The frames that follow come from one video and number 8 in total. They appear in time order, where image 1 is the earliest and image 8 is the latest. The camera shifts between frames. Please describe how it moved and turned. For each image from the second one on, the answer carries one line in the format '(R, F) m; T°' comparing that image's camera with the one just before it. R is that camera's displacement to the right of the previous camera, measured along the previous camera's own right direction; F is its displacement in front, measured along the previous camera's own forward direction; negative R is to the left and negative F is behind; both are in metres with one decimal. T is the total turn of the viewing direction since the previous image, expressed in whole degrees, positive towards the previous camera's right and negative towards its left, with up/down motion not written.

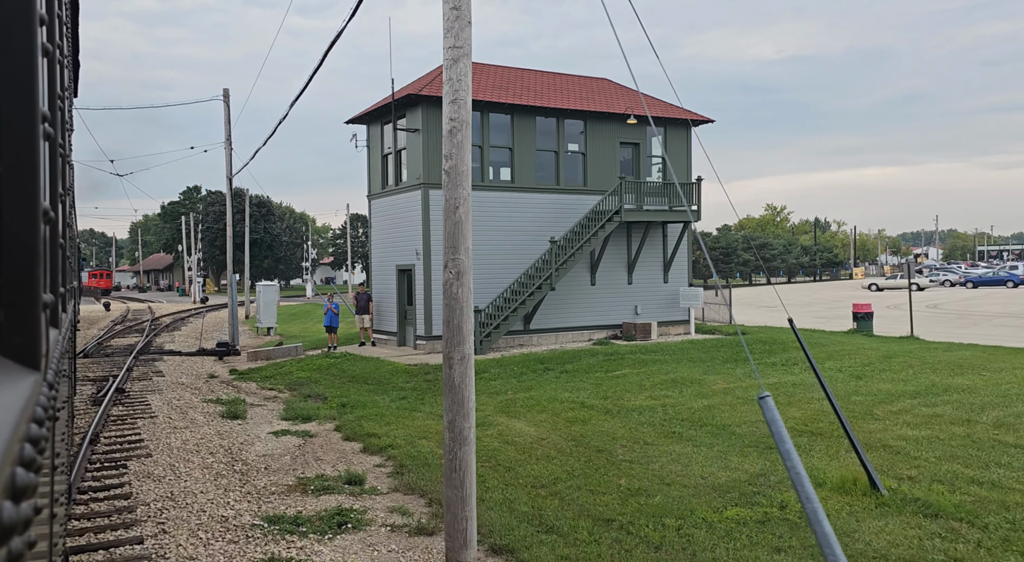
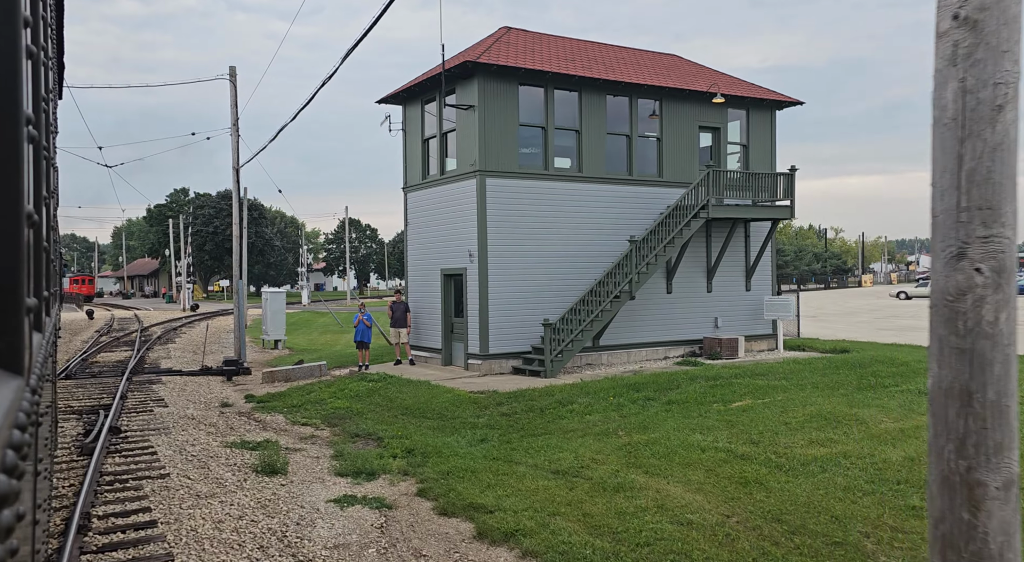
(-1.4, +2.8) m; +1°
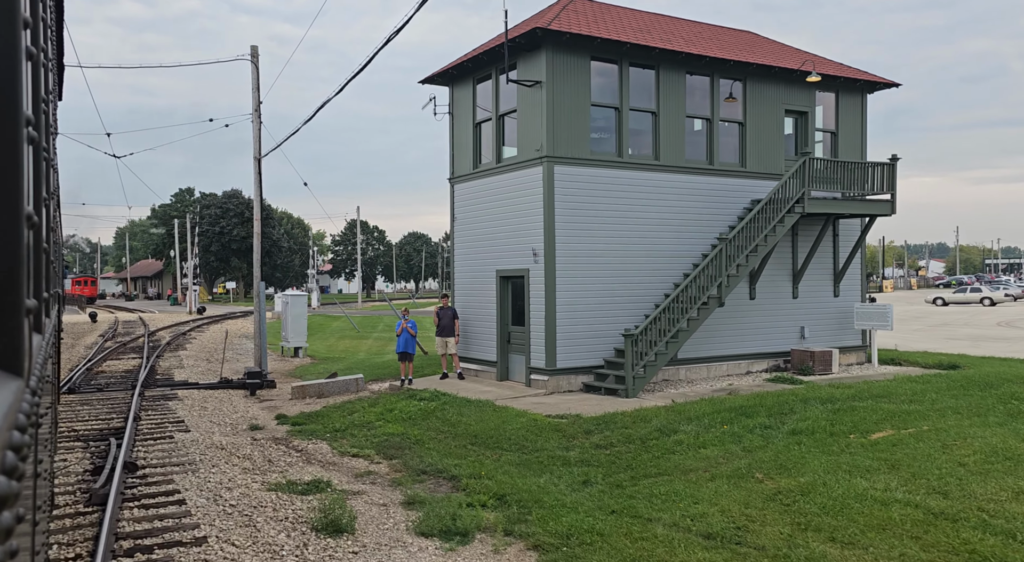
(-1.0, +1.9) m; 0°
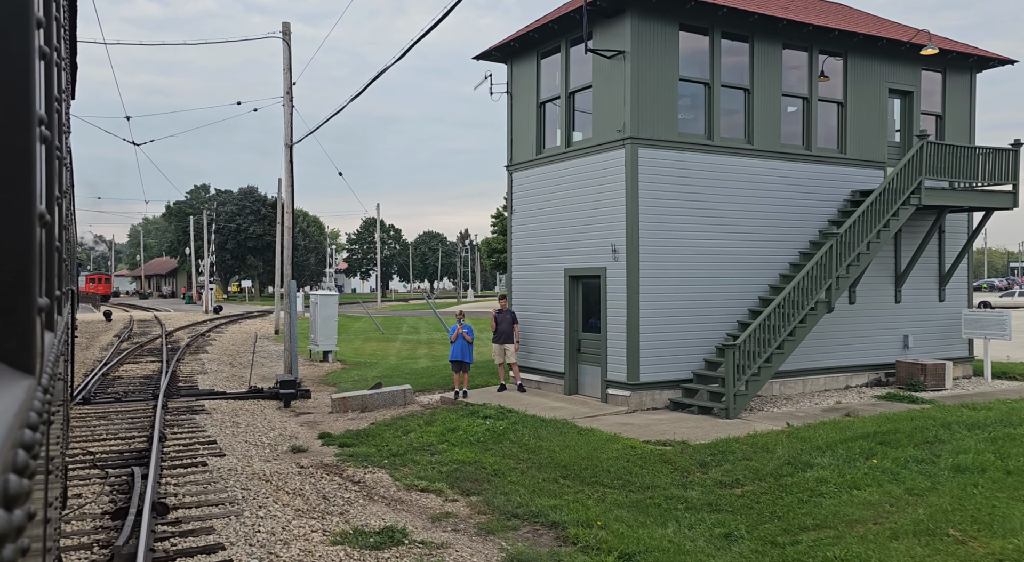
(-0.8, +1.6) m; -1°
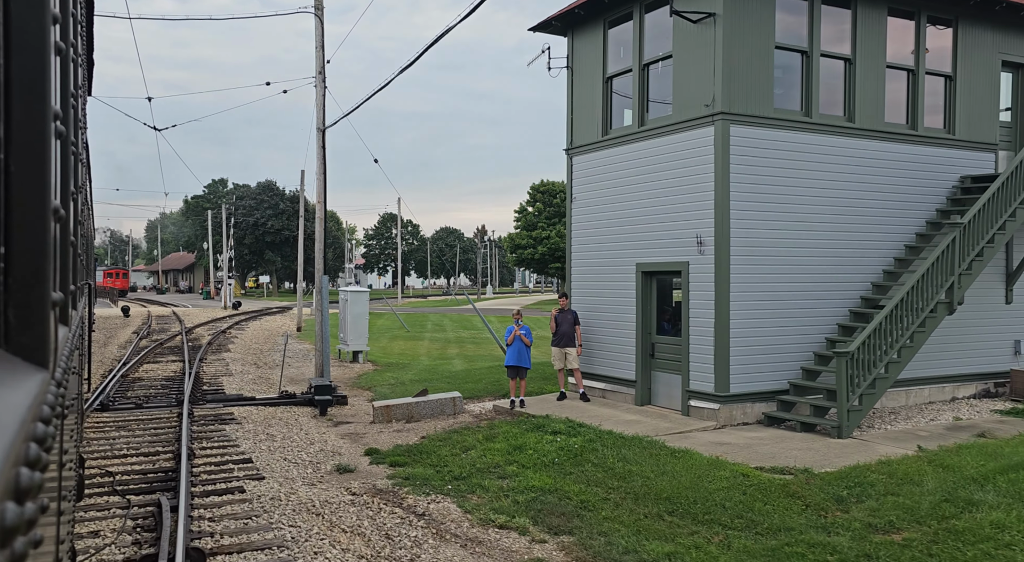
(-0.6, +1.3) m; -1°
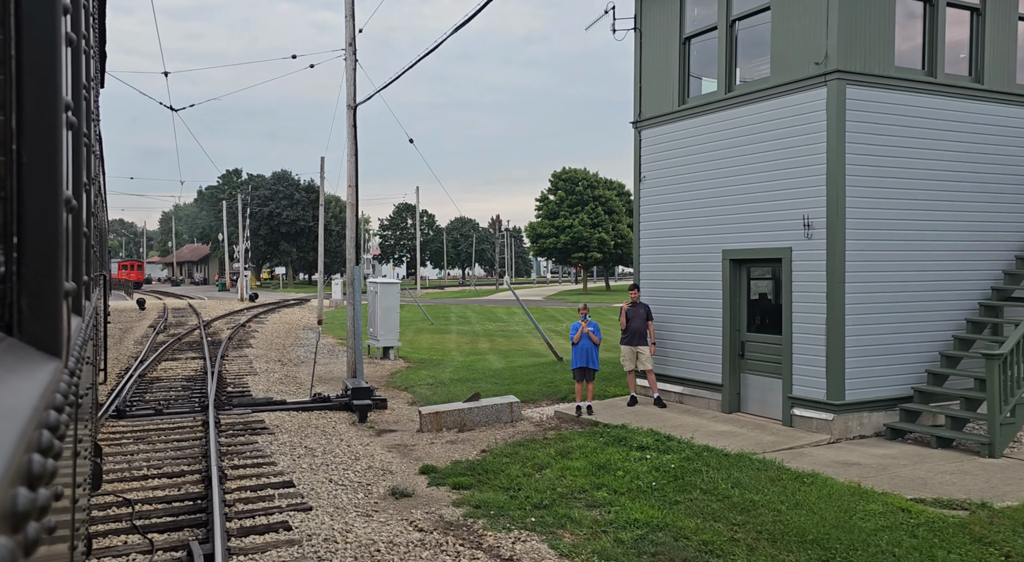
(-0.6, +1.3) m; -1°
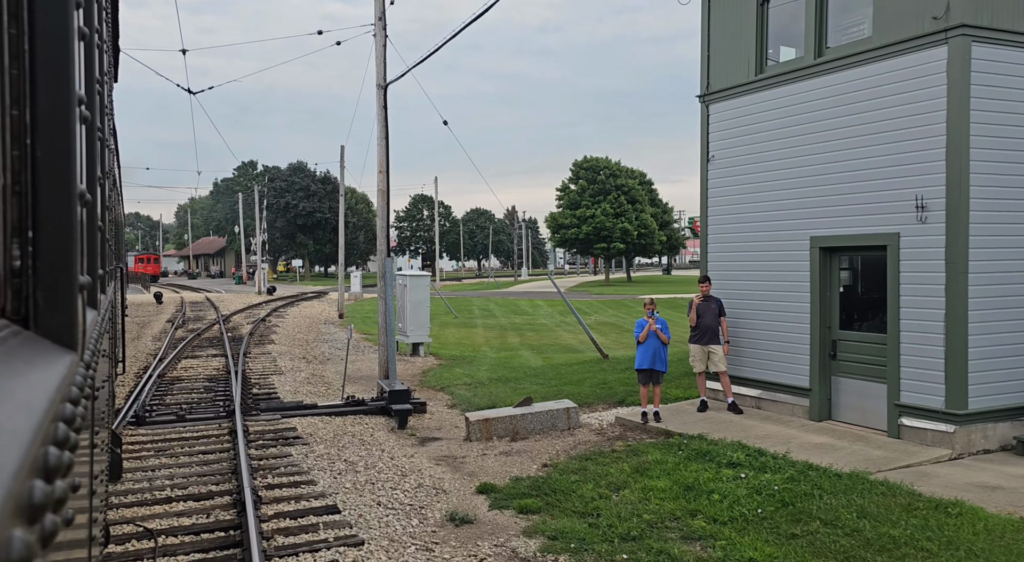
(-0.5, +1.0) m; -1°
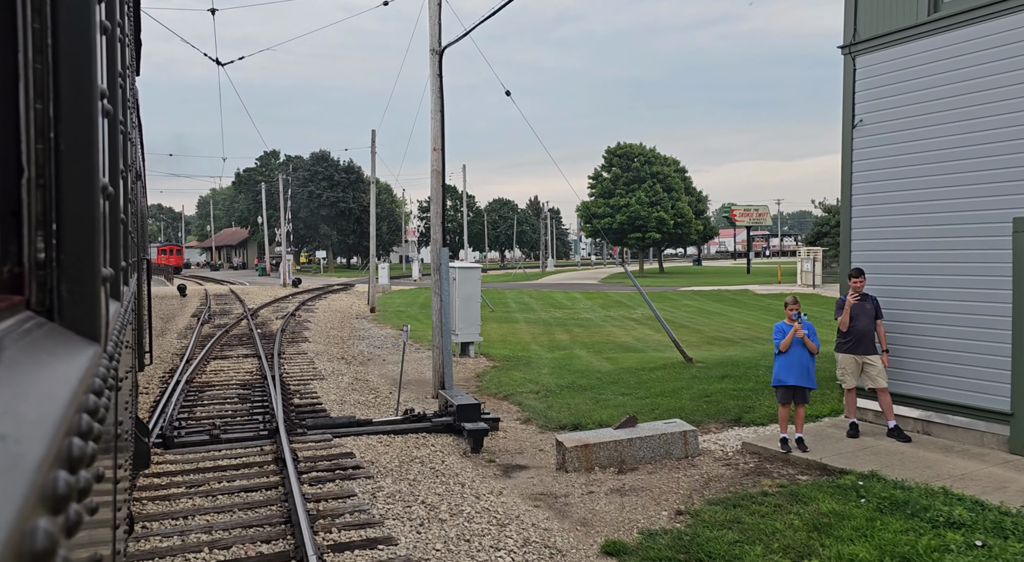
(-0.8, +1.7) m; -1°
